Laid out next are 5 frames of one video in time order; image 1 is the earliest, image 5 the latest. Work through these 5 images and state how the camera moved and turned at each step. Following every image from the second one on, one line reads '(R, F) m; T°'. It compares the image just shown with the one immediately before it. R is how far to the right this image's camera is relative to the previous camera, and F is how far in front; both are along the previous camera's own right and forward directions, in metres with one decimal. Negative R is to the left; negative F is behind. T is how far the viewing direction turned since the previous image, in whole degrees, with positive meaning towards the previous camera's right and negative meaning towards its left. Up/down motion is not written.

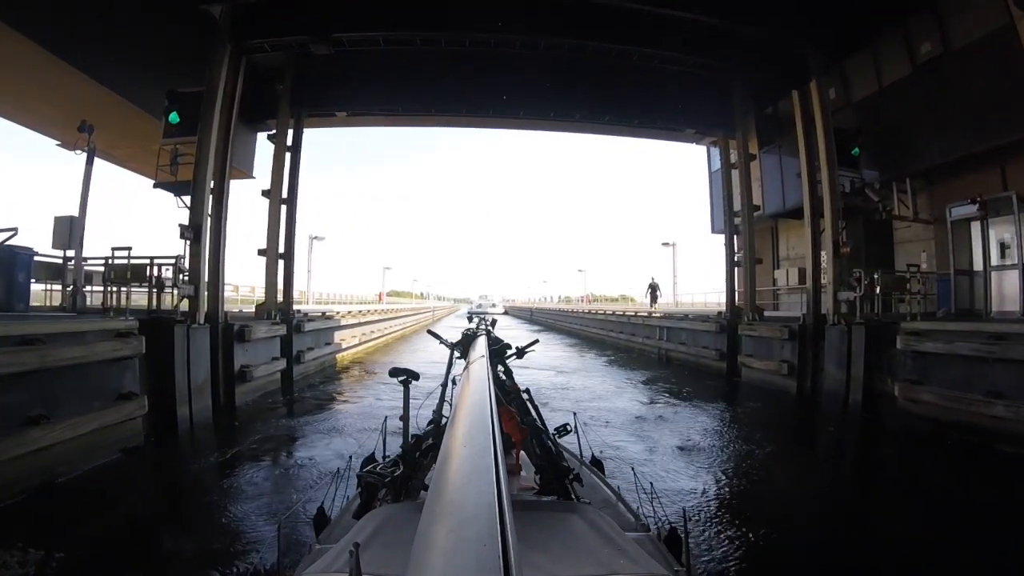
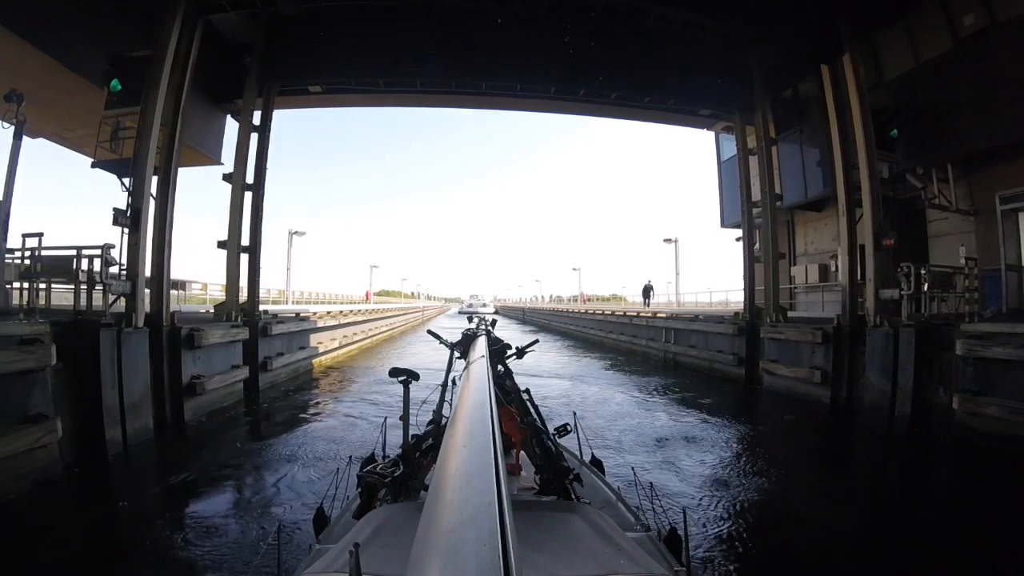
(-0.1, +1.1) m; +1°
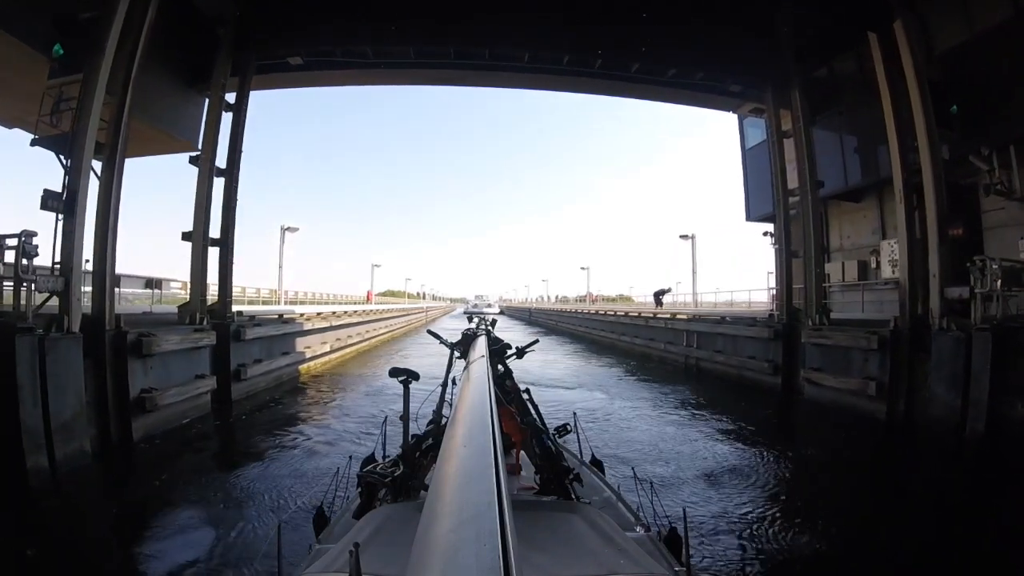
(0.0, +1.1) m; -1°
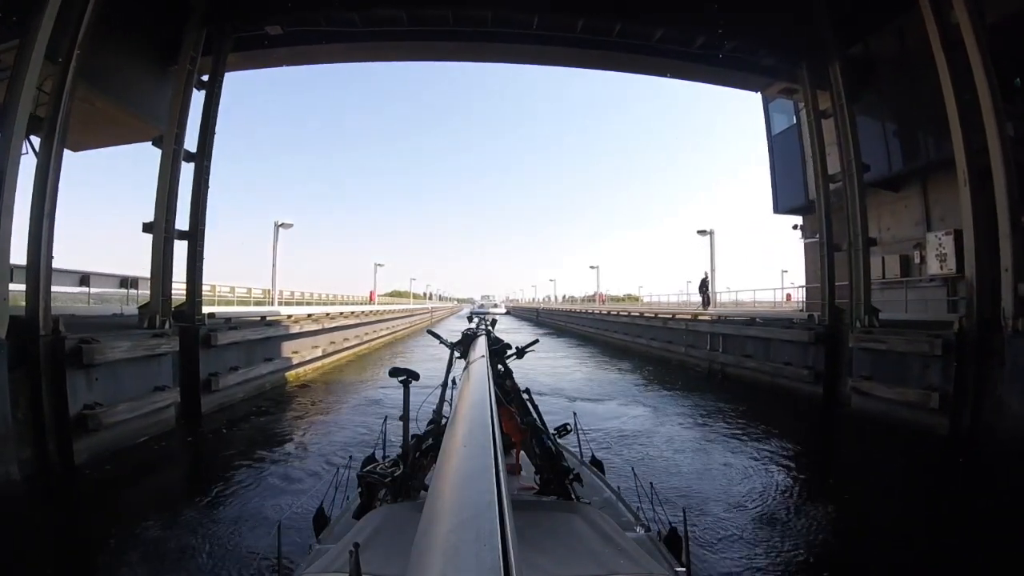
(0.0, +0.9) m; -1°
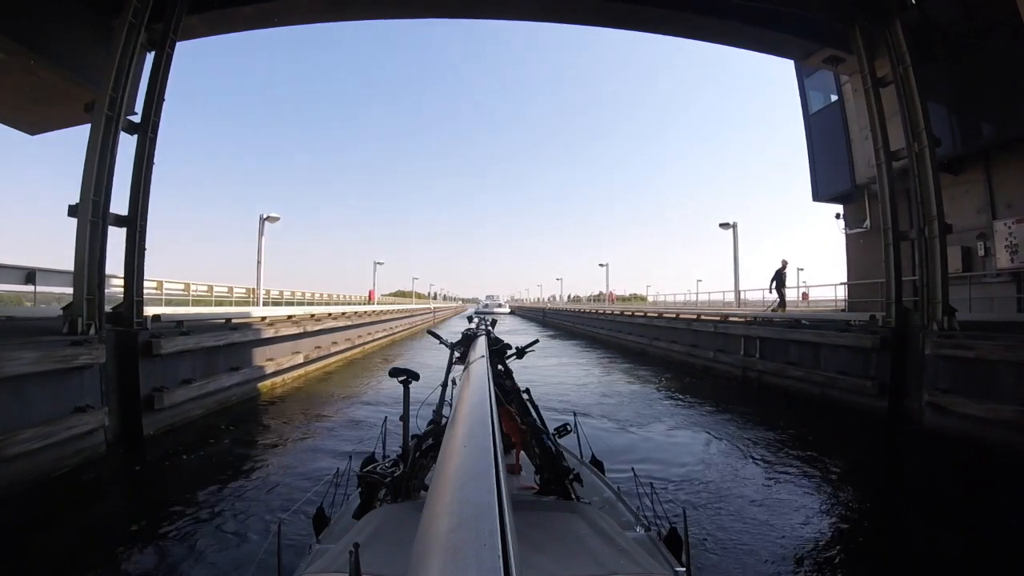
(0.0, +1.2) m; 0°
